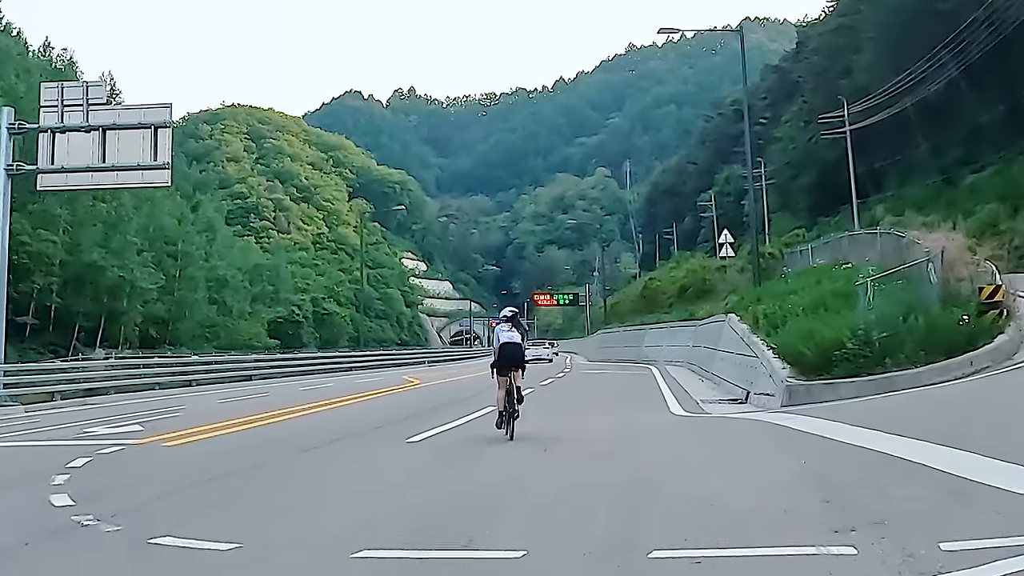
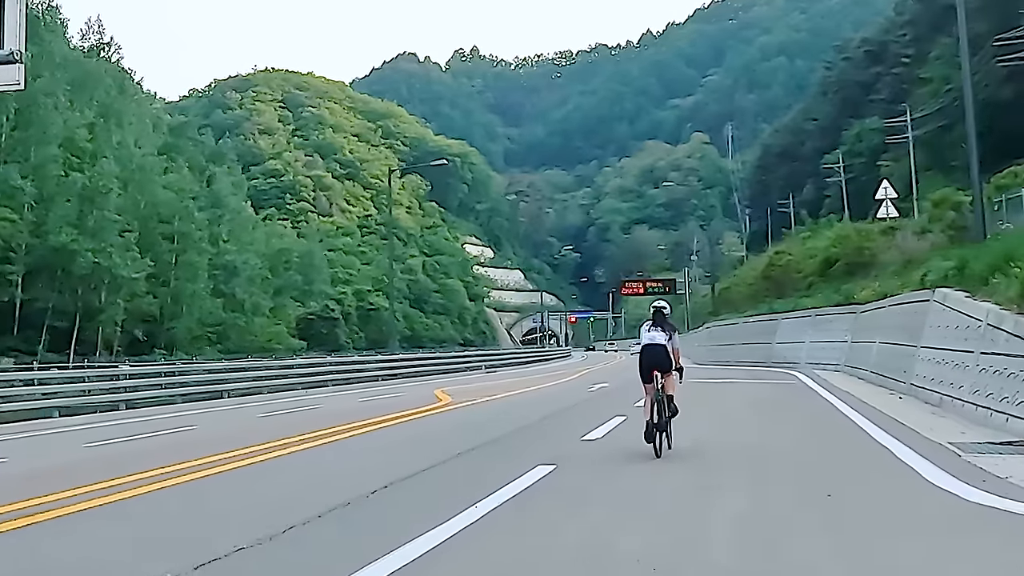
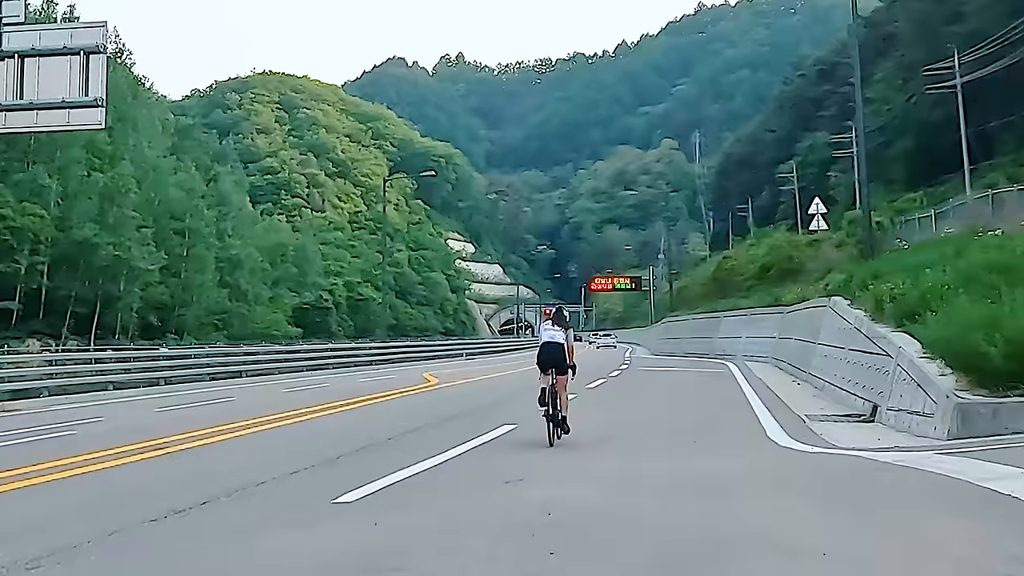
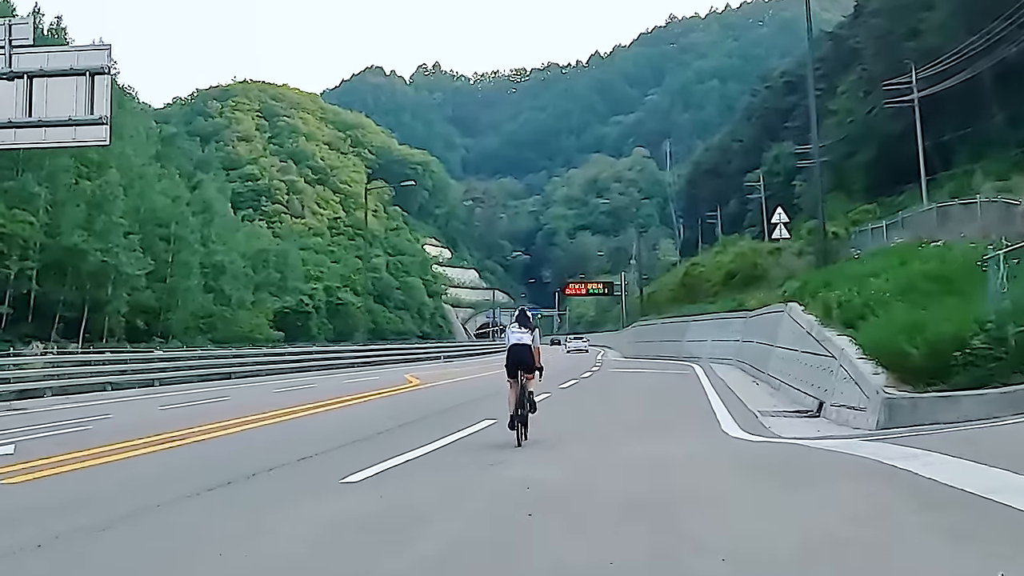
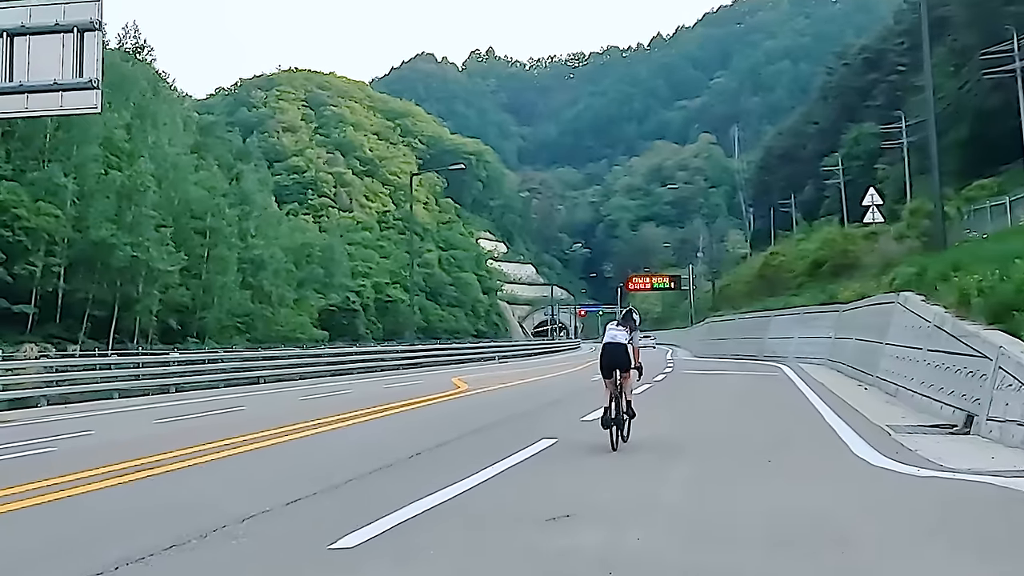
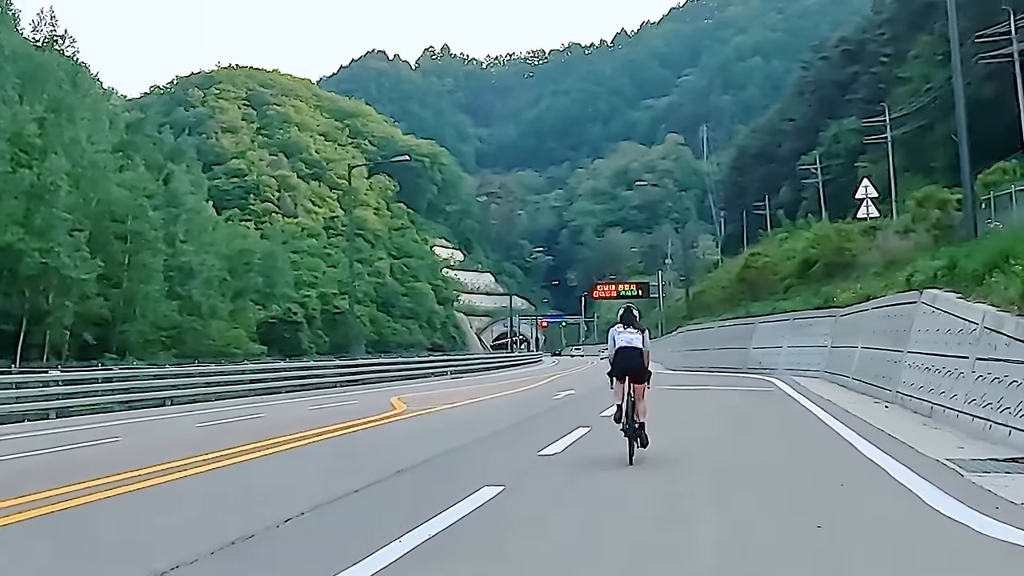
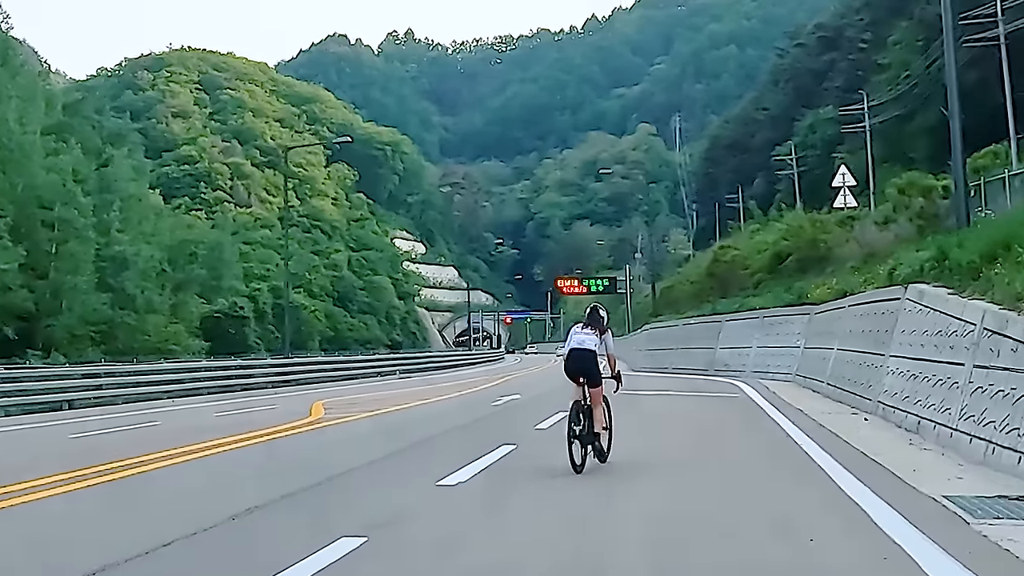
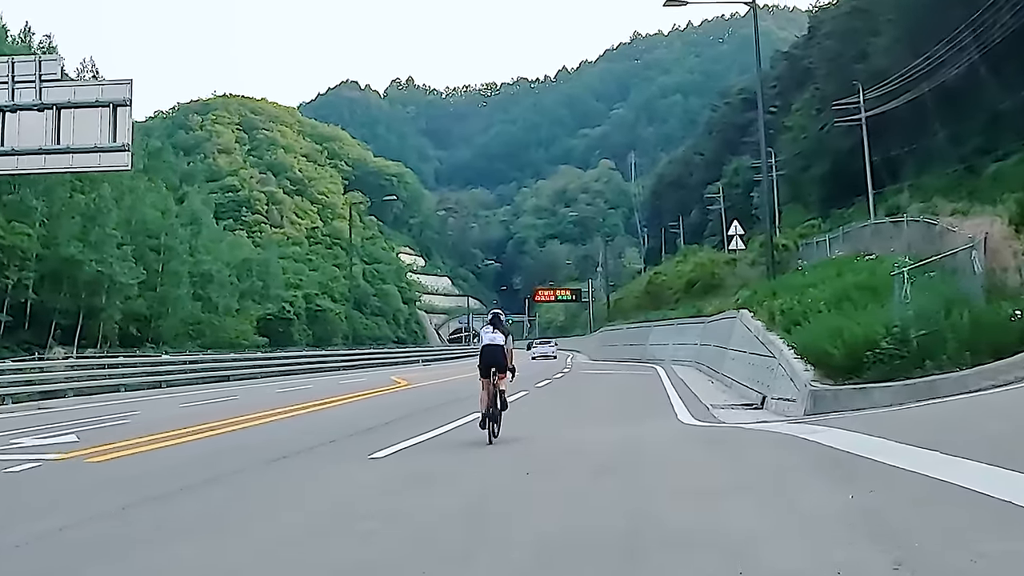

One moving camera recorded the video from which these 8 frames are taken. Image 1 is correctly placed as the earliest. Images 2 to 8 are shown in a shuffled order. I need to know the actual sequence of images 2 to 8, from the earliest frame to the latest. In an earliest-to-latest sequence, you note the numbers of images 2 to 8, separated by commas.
8, 4, 3, 5, 2, 6, 7
